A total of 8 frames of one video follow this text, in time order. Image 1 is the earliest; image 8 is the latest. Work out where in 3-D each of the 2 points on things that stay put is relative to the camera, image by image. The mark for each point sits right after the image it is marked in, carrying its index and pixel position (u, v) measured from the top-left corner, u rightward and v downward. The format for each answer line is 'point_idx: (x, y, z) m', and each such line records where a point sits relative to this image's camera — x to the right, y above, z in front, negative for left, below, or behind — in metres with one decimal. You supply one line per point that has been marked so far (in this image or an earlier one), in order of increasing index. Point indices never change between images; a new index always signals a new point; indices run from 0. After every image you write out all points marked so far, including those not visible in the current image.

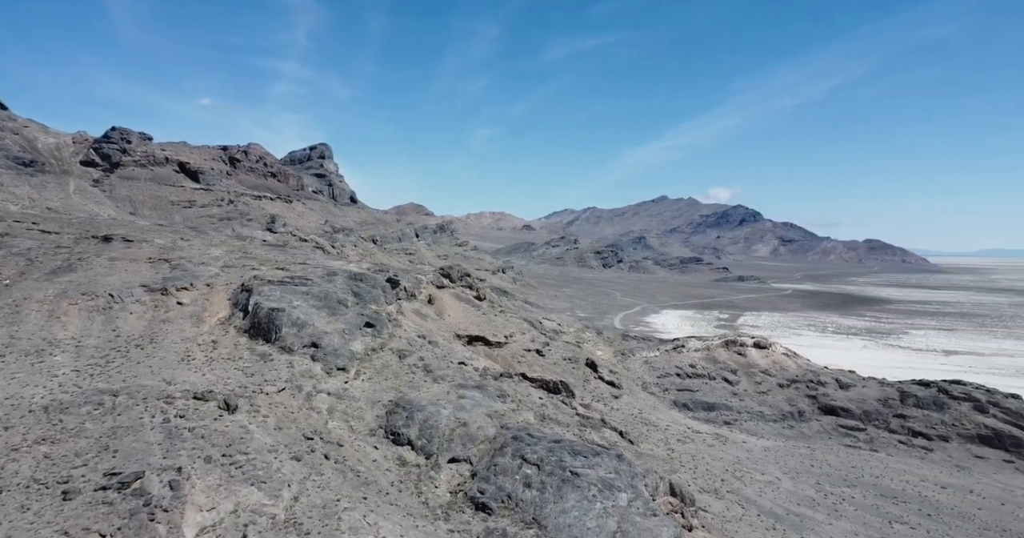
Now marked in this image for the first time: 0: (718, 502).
0: (+3.7, -4.3, +11.1) m
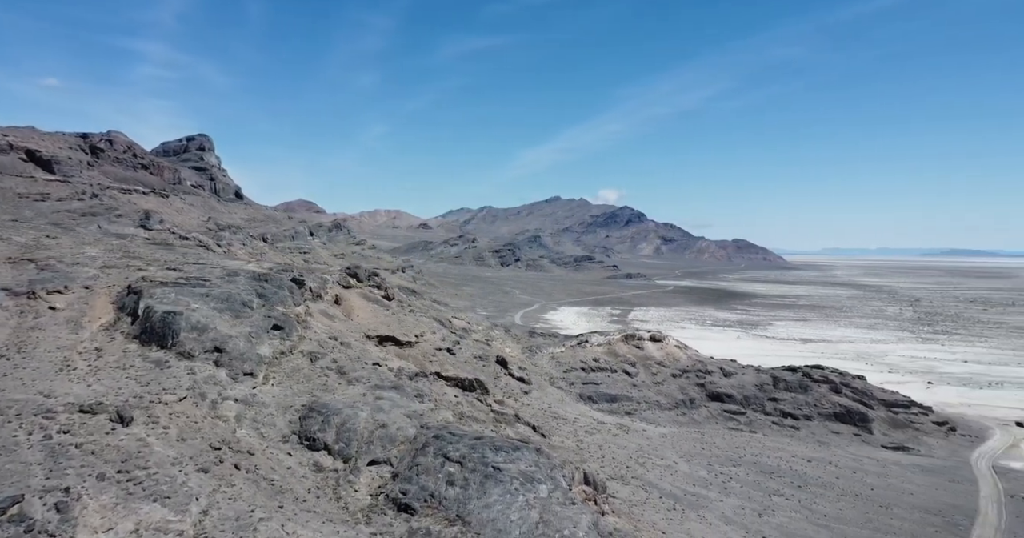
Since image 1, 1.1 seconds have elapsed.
0: (+2.2, -4.3, +11.9) m
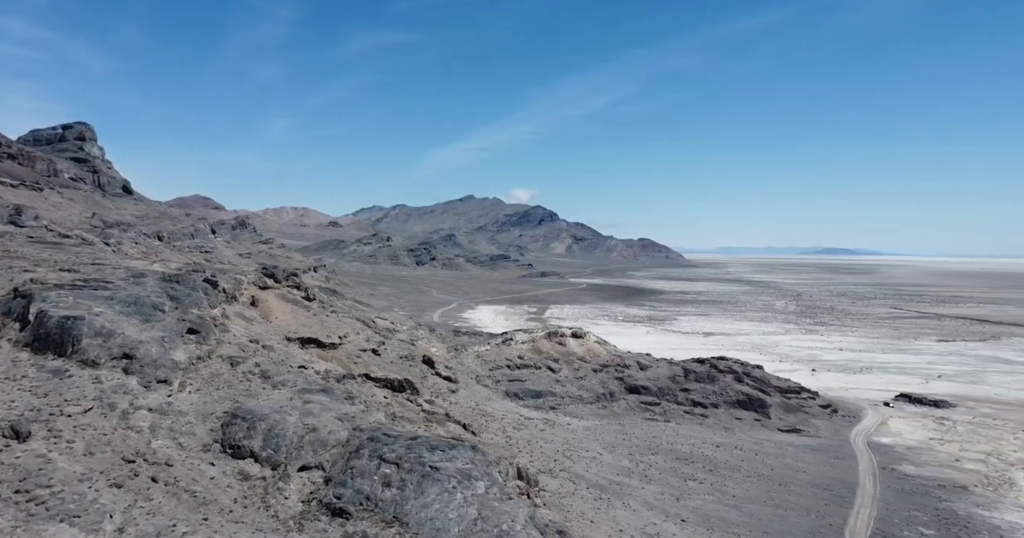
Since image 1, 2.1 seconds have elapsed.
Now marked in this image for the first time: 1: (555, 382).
0: (+0.8, -4.3, +12.2) m
1: (+1.2, -3.2, +17.4) m
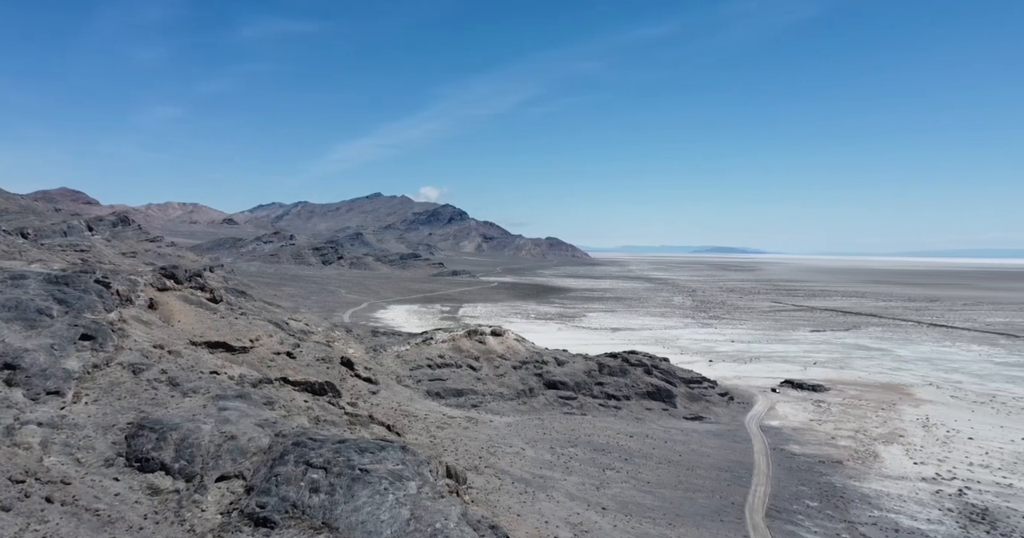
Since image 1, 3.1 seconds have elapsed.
0: (-0.7, -4.2, +12.4) m
1: (-1.1, -3.2, +17.5) m
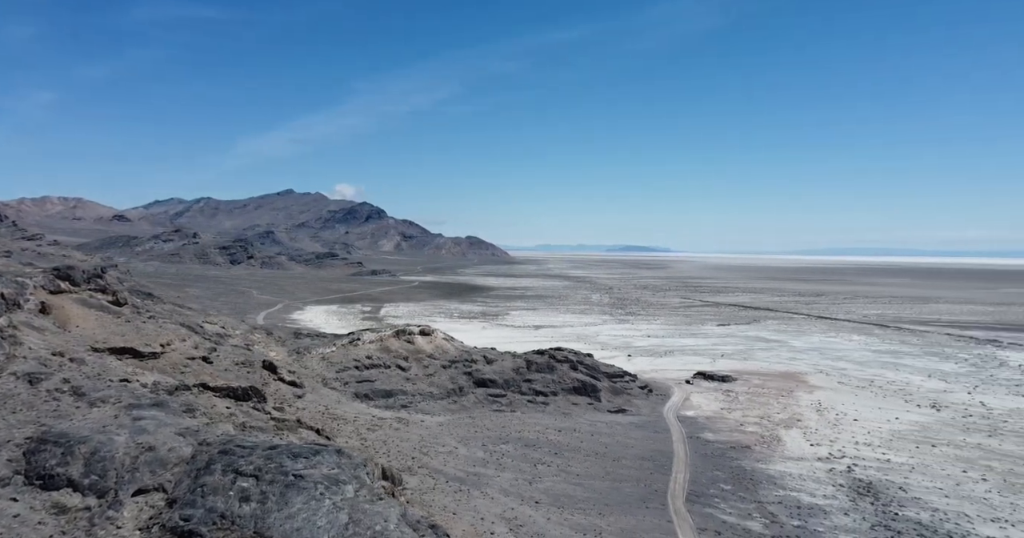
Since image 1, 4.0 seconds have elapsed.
0: (-2.0, -4.2, +12.2) m
1: (-3.1, -3.2, +17.2) m
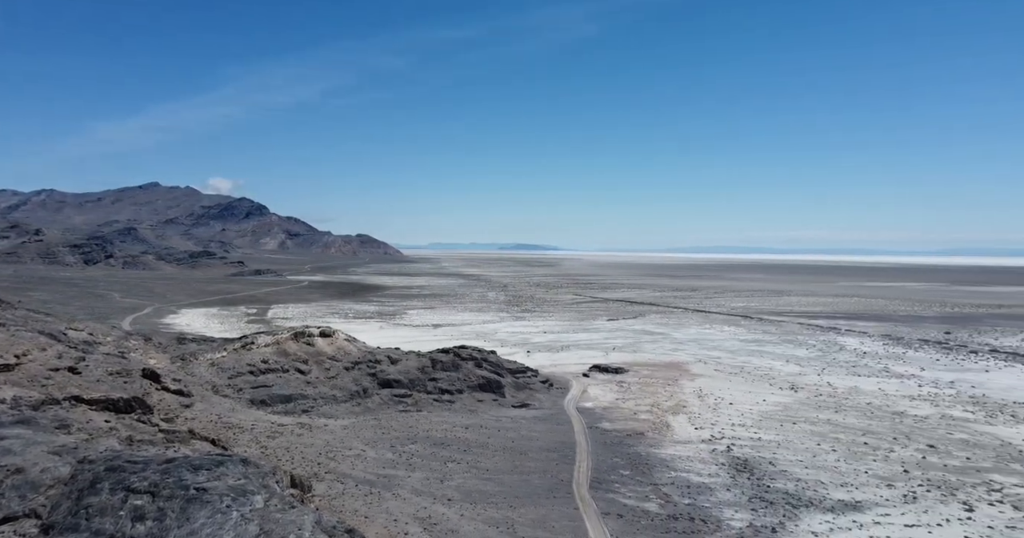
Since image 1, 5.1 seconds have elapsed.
0: (-3.7, -4.1, +11.6) m
1: (-5.7, -3.1, +16.3) m
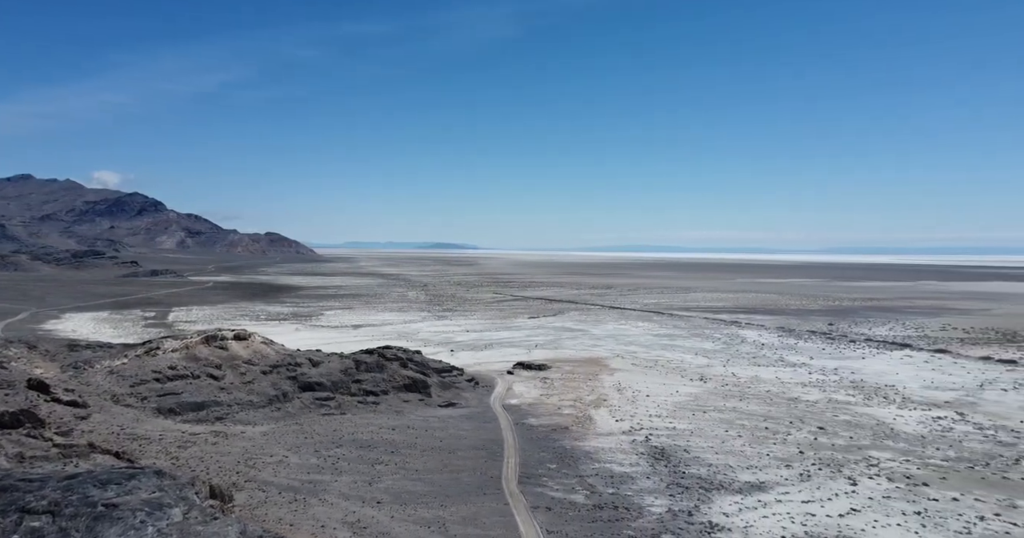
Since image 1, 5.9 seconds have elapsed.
0: (-4.9, -4.1, +10.9) m
1: (-7.6, -3.1, +15.3) m
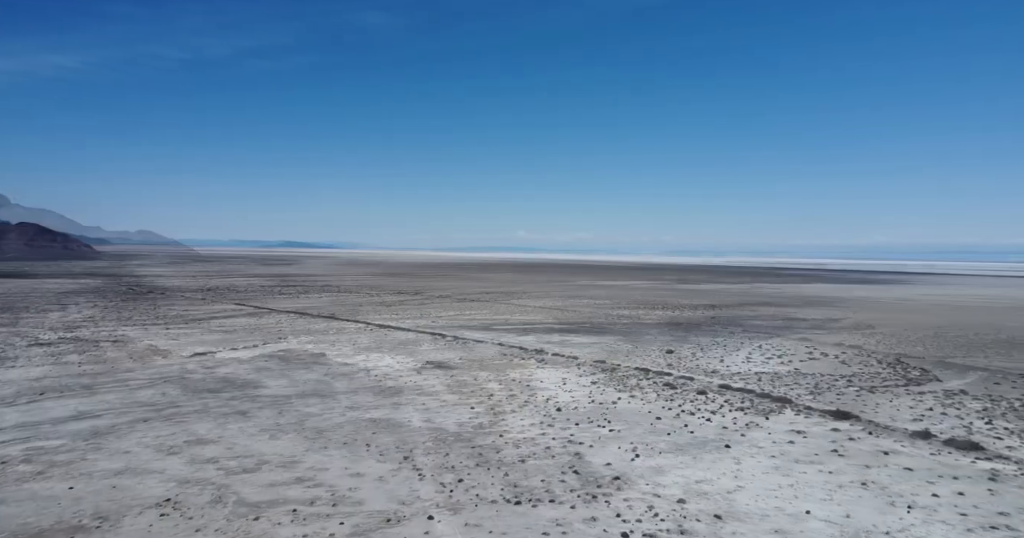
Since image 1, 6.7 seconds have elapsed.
0: (-5.9, -4.0, +10.0) m
1: (-9.2, -3.0, +13.9) m
